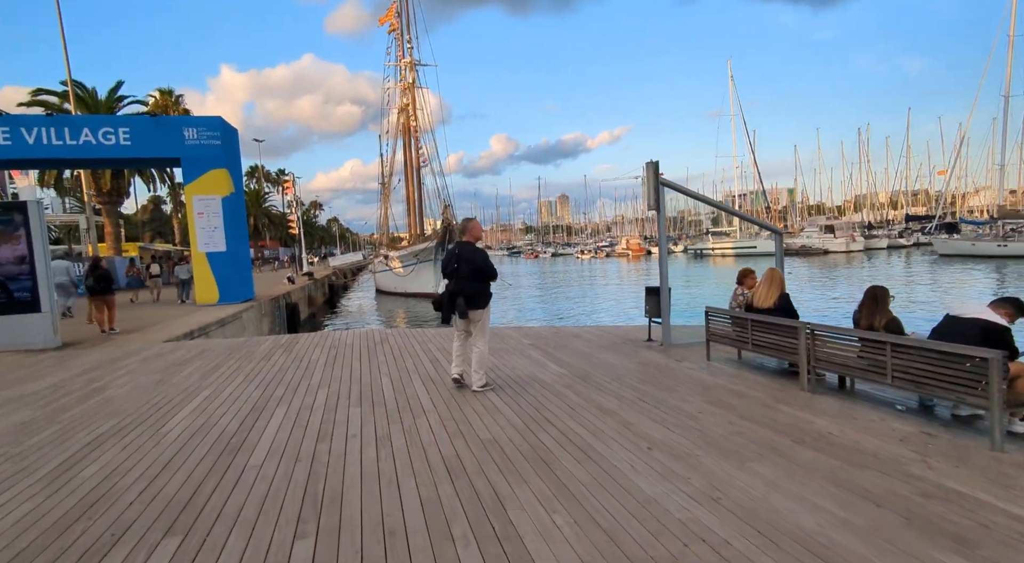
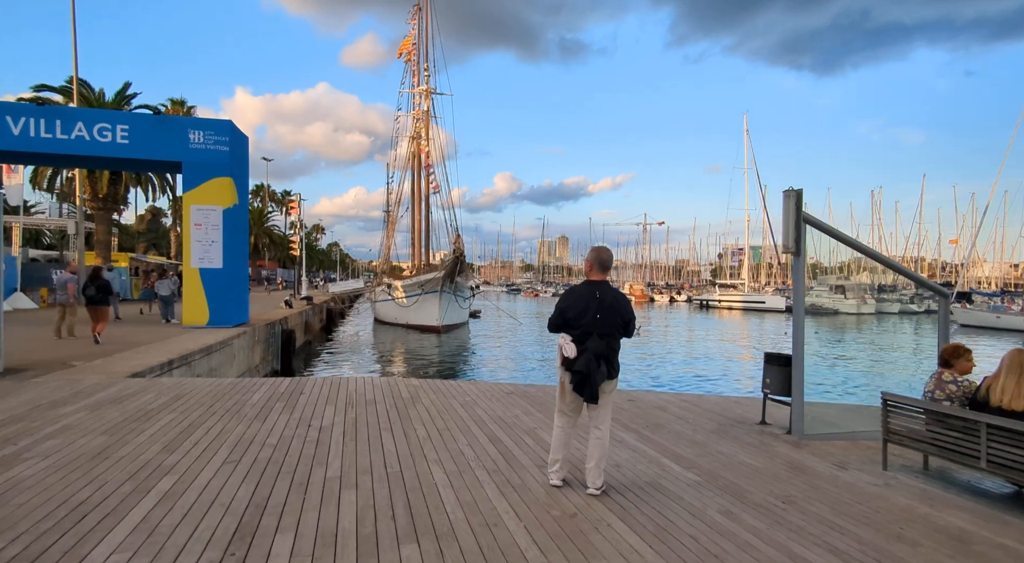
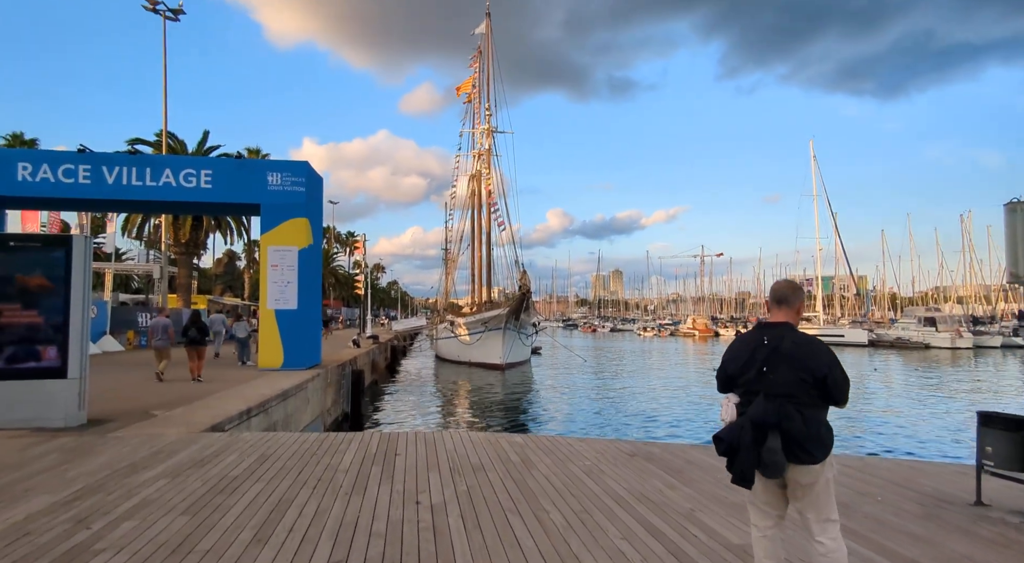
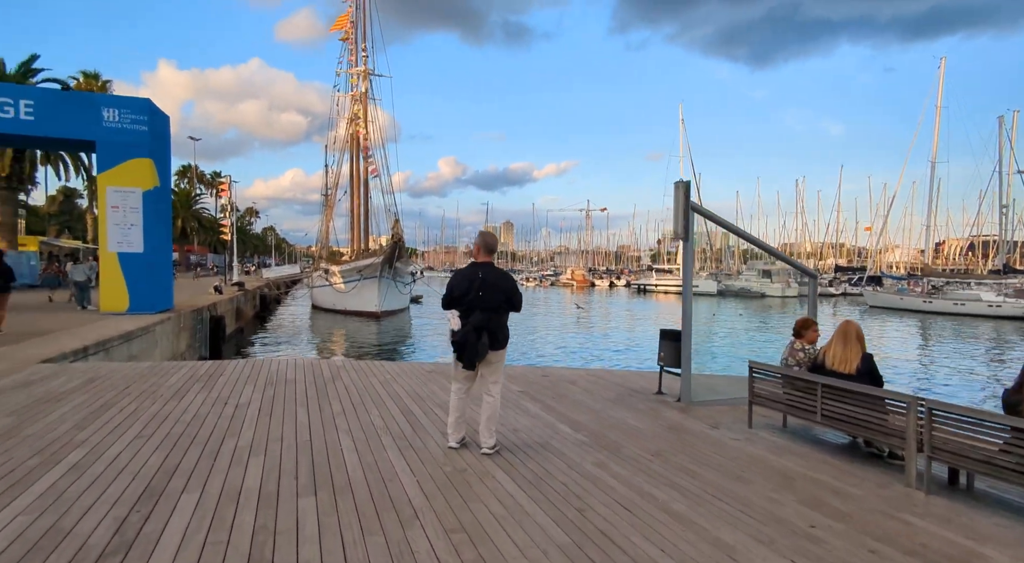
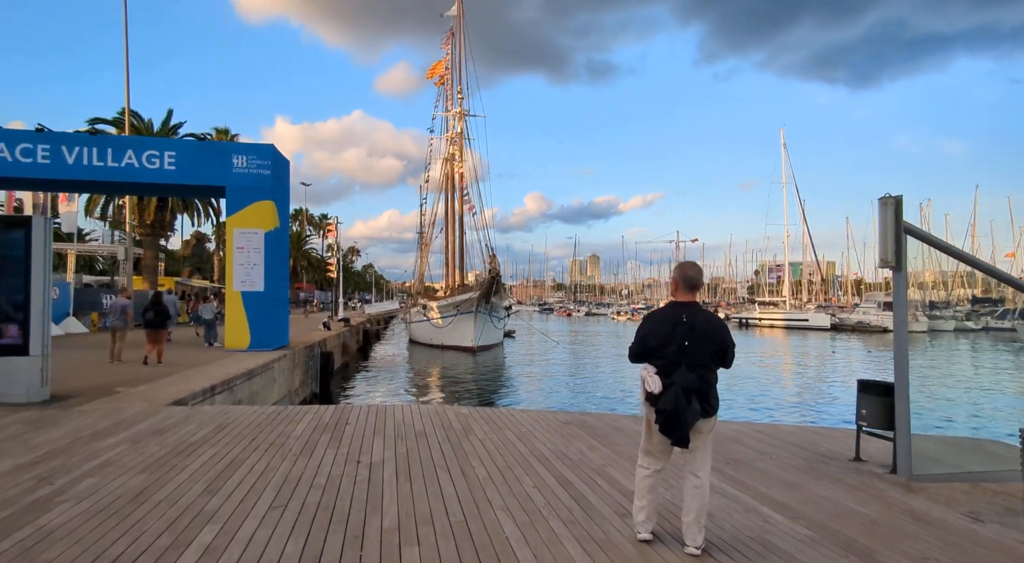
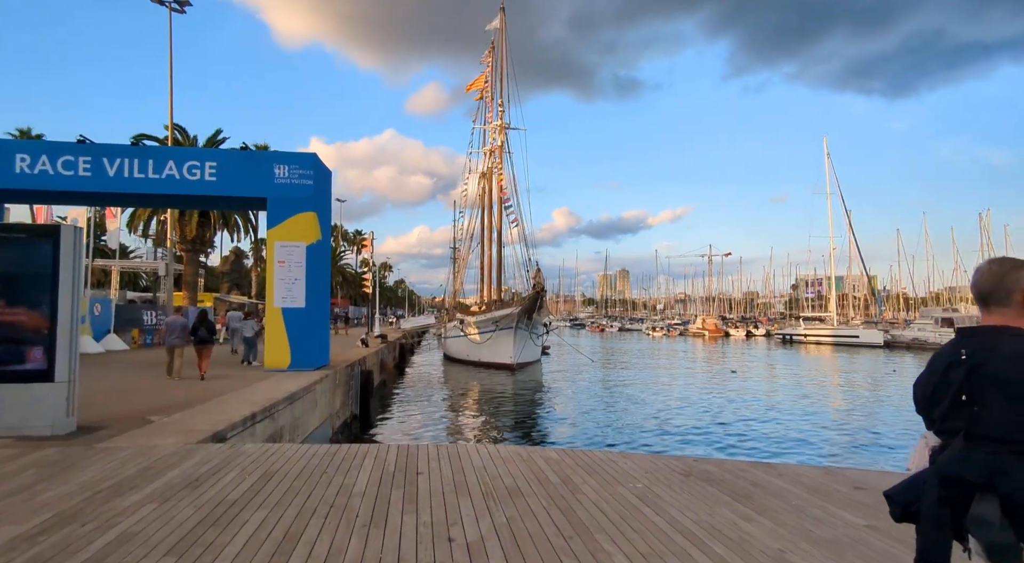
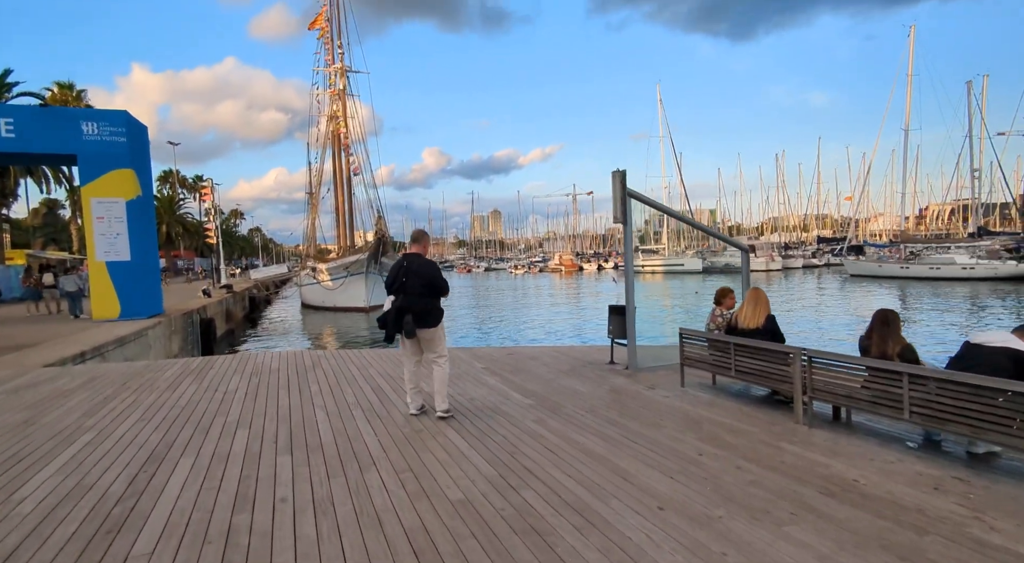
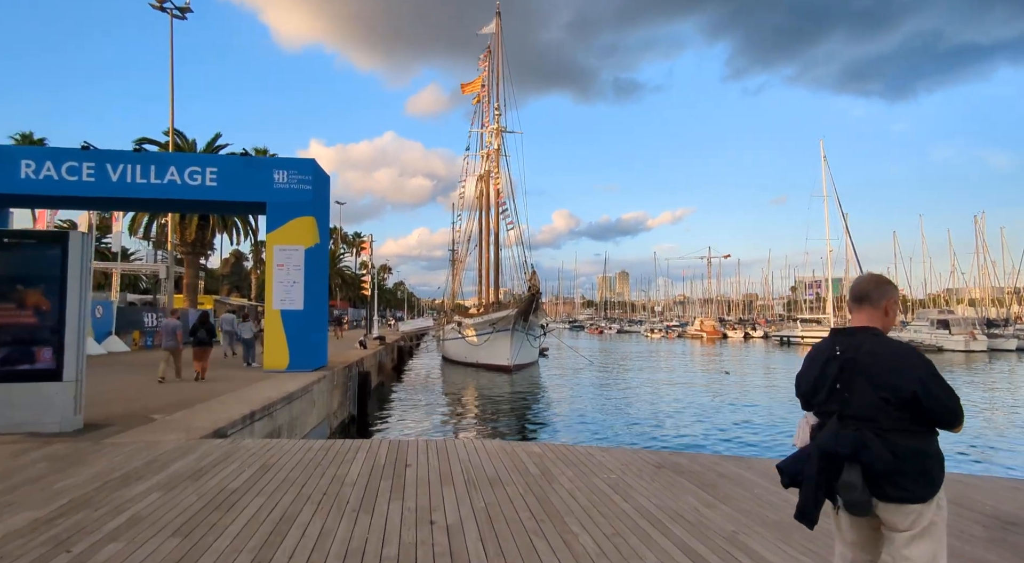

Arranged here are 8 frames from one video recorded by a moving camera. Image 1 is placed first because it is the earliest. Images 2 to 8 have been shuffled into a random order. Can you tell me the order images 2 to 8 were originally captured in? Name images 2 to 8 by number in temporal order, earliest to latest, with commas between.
7, 4, 2, 5, 3, 8, 6
